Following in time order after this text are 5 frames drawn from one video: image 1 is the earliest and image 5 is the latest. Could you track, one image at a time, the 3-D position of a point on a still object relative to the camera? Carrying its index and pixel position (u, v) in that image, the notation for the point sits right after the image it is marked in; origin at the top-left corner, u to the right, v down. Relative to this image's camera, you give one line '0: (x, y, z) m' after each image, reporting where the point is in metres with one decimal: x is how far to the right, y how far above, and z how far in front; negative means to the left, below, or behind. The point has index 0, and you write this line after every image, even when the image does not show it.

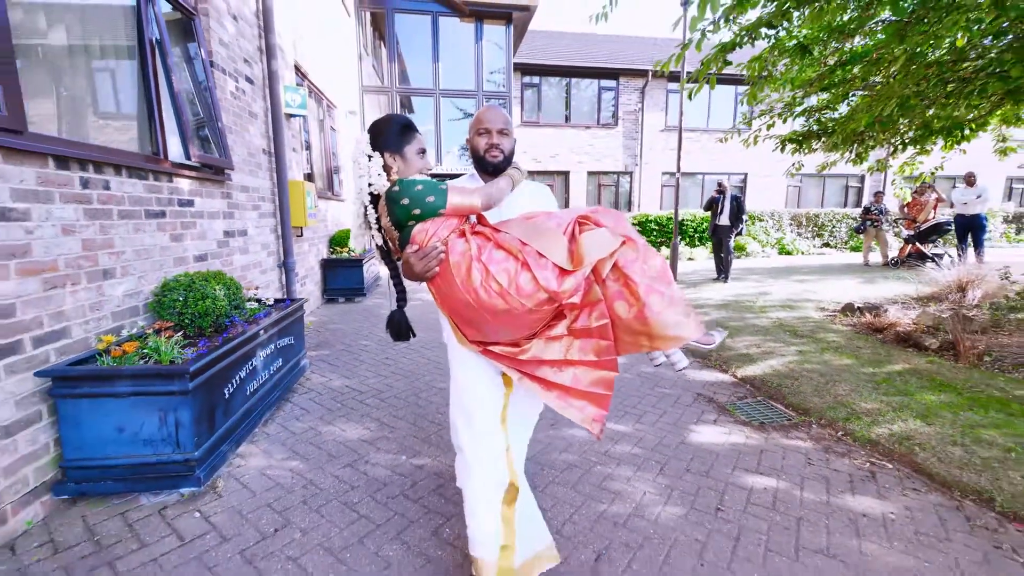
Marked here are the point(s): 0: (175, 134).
0: (-3.0, +1.3, +3.2) m
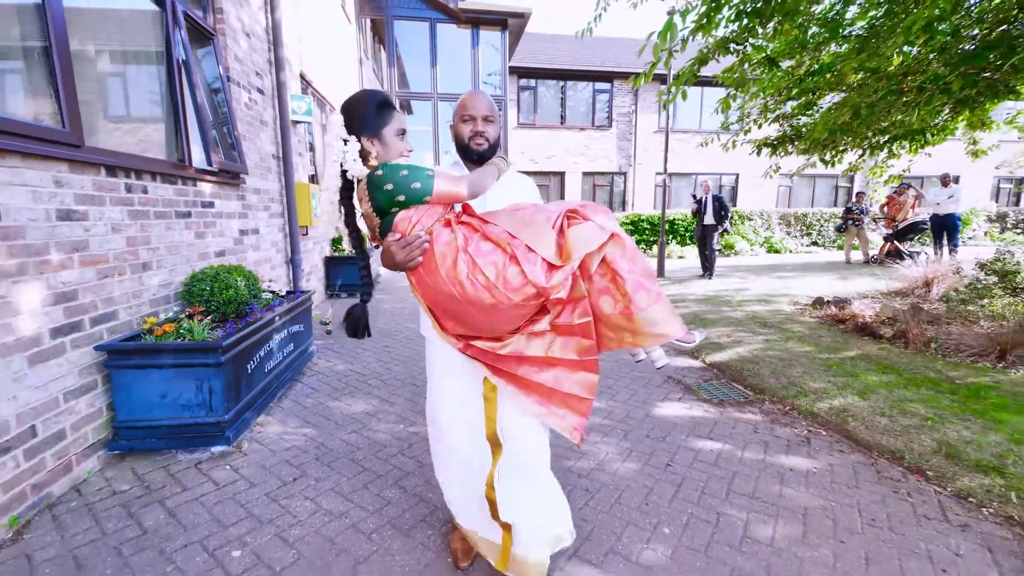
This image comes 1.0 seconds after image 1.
0: (-3.1, +1.4, +3.6) m
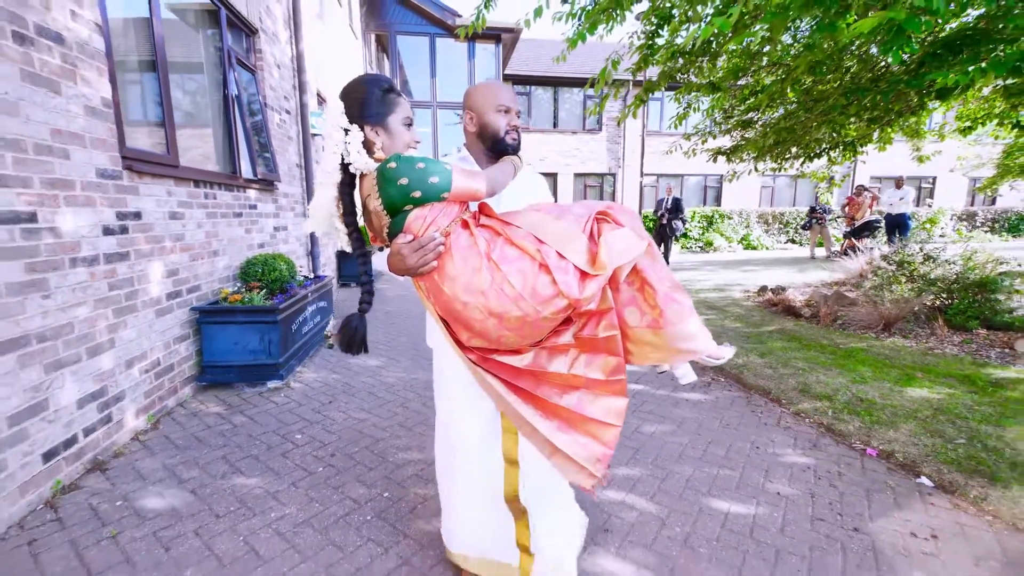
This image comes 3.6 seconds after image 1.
0: (-3.4, +1.6, +4.6) m
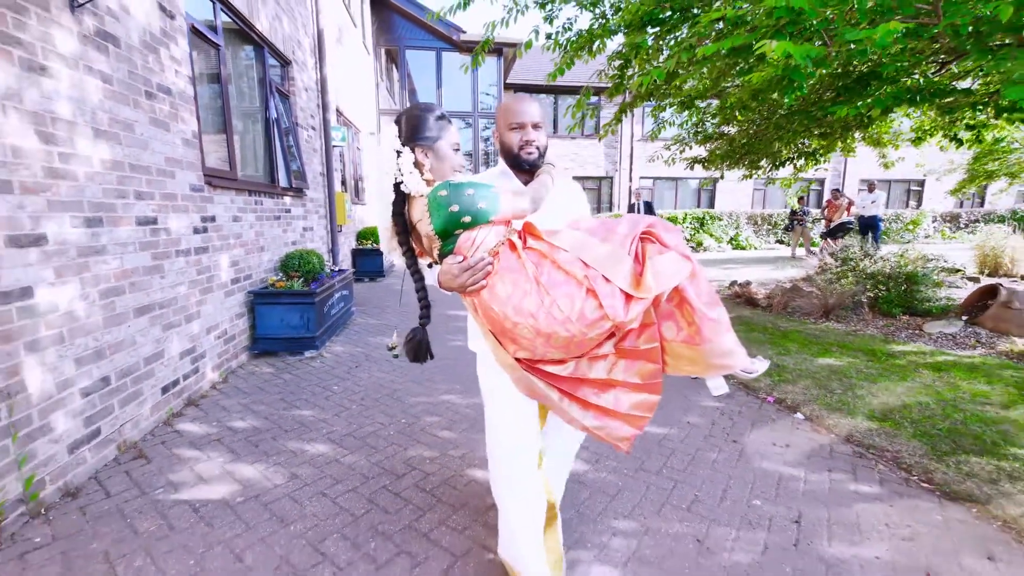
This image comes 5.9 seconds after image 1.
0: (-3.5, +1.8, +5.5) m
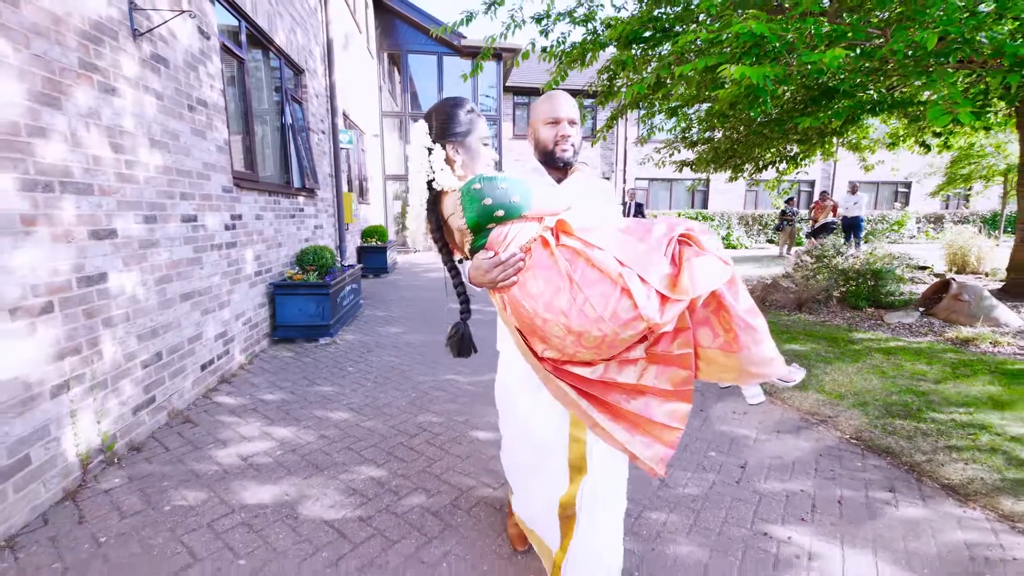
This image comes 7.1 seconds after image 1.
0: (-3.5, +1.9, +5.9) m
